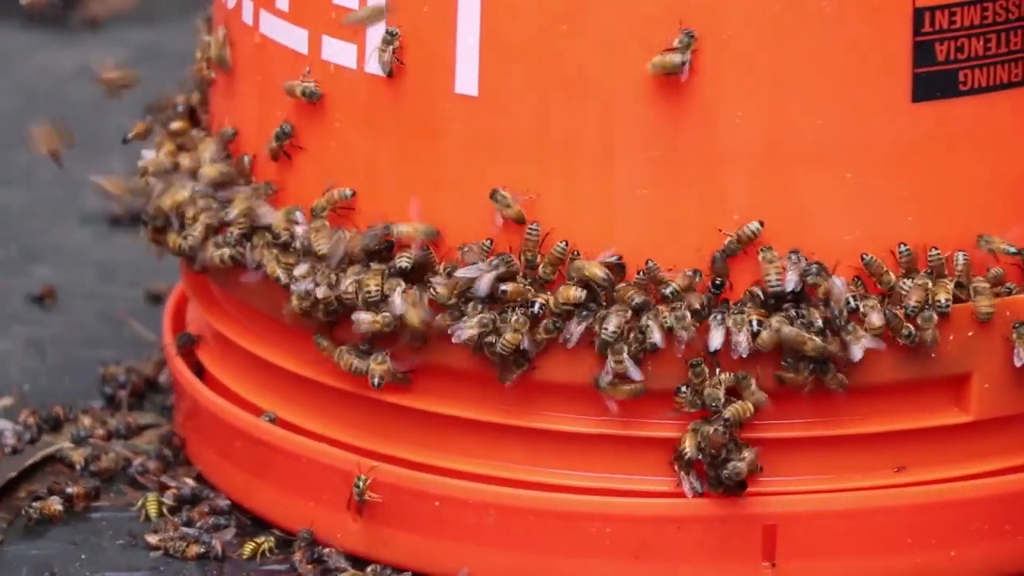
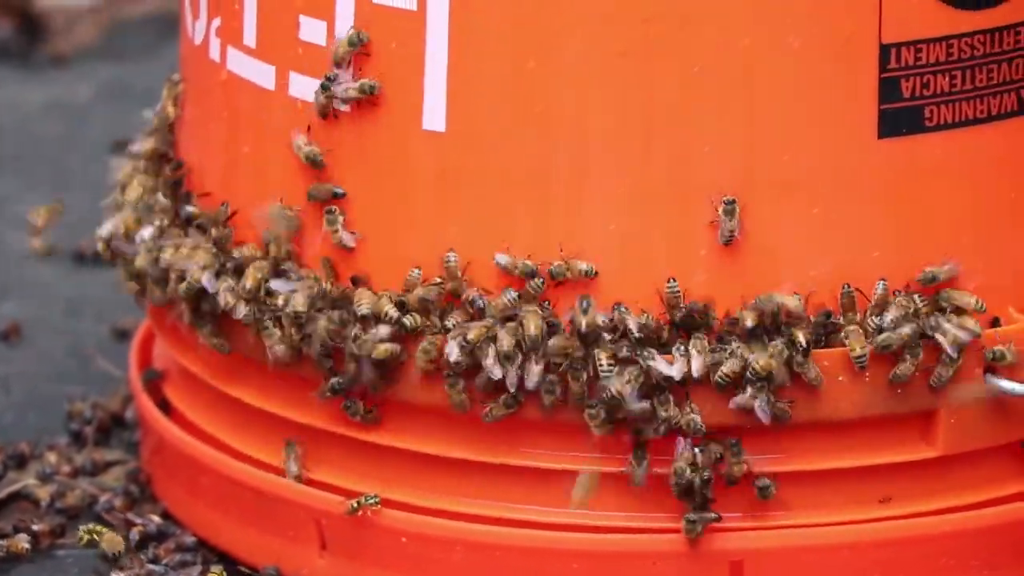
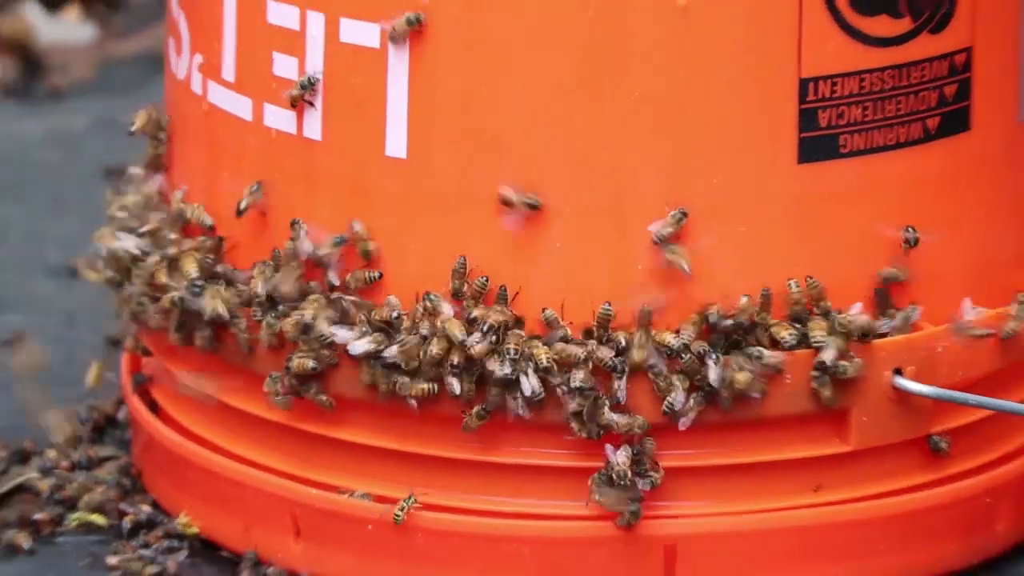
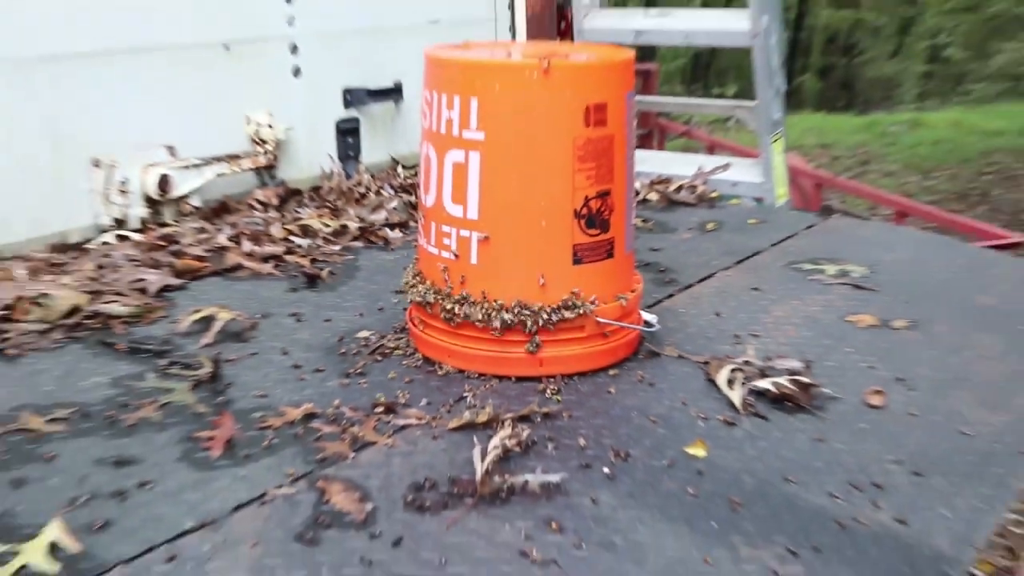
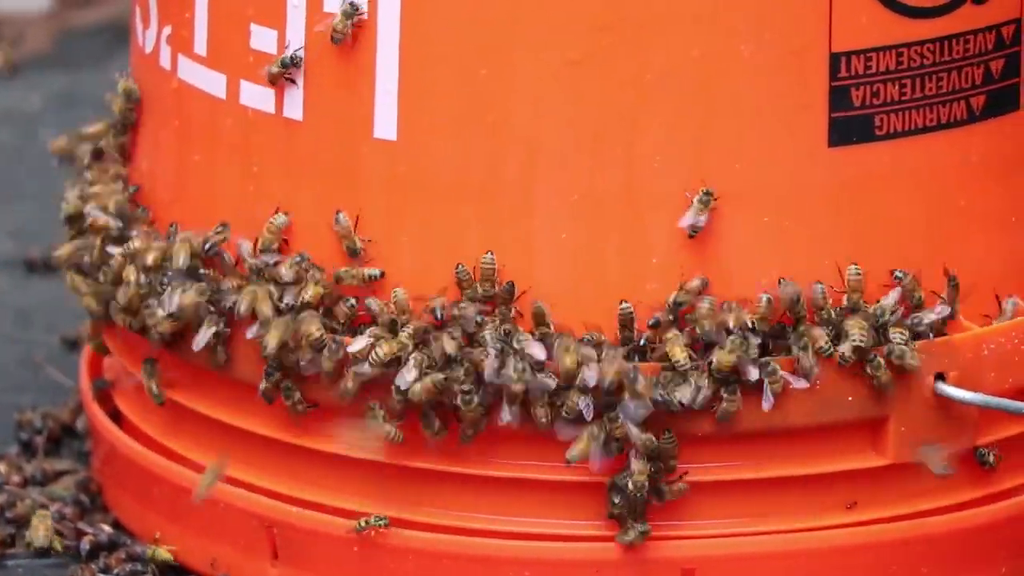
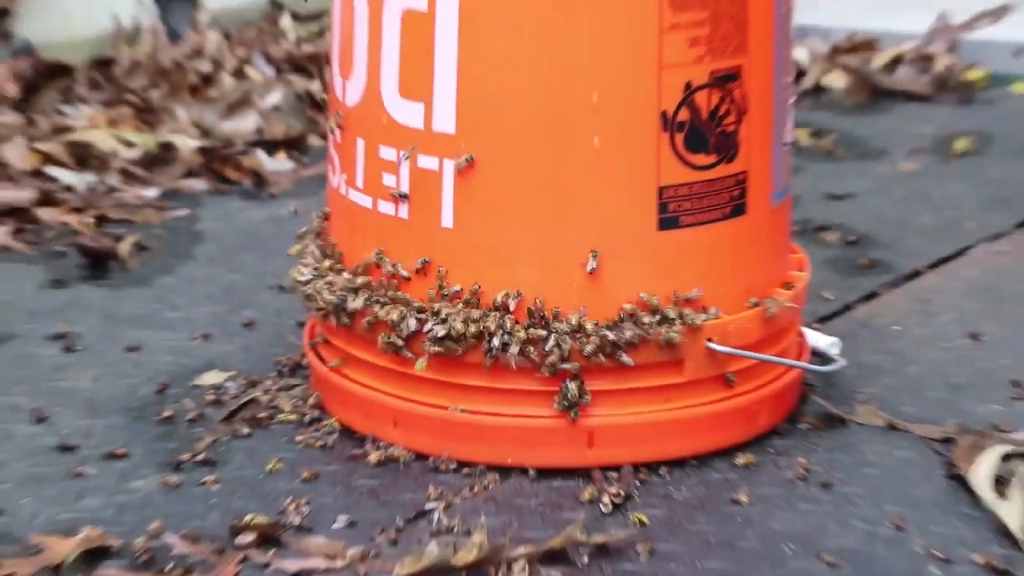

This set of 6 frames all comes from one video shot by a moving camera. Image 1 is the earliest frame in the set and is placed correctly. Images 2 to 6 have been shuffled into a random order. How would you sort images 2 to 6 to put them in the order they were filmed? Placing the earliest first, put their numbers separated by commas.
2, 5, 3, 6, 4
